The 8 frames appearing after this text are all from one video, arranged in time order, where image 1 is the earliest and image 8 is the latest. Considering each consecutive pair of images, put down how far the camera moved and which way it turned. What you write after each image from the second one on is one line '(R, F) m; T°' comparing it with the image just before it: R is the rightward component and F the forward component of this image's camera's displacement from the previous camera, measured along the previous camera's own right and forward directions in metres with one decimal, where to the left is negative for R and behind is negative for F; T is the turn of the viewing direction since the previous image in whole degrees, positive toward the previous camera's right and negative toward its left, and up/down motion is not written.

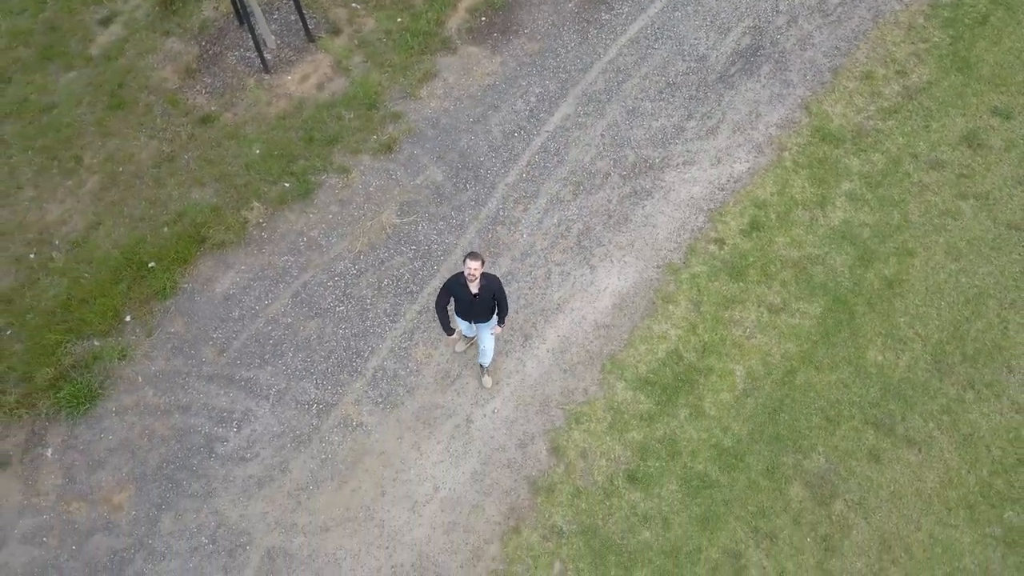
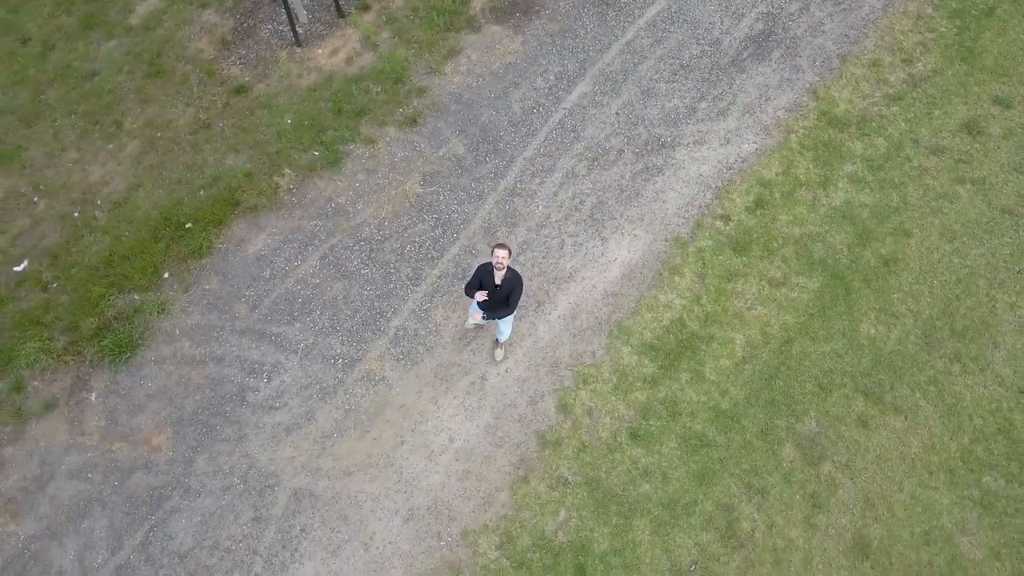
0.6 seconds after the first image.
(-0.1, -0.5) m; -1°
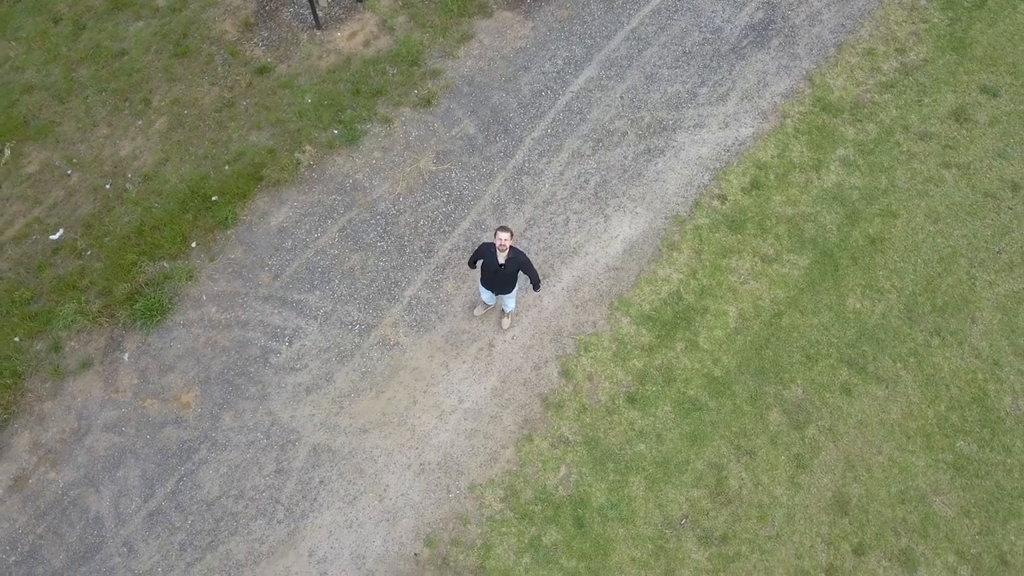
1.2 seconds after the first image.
(0.0, -0.5) m; -1°
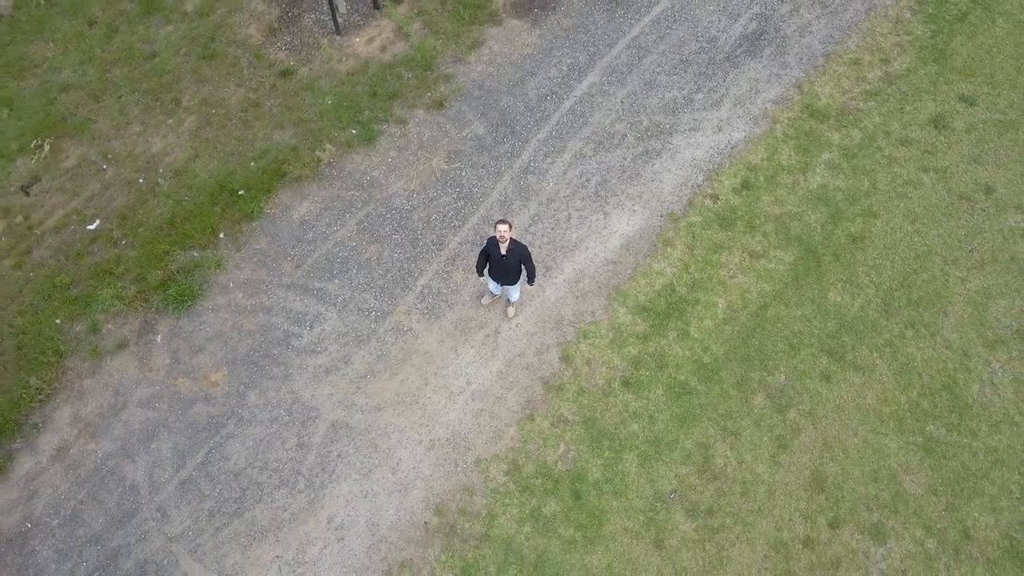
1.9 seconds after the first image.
(0.0, -0.6) m; -1°
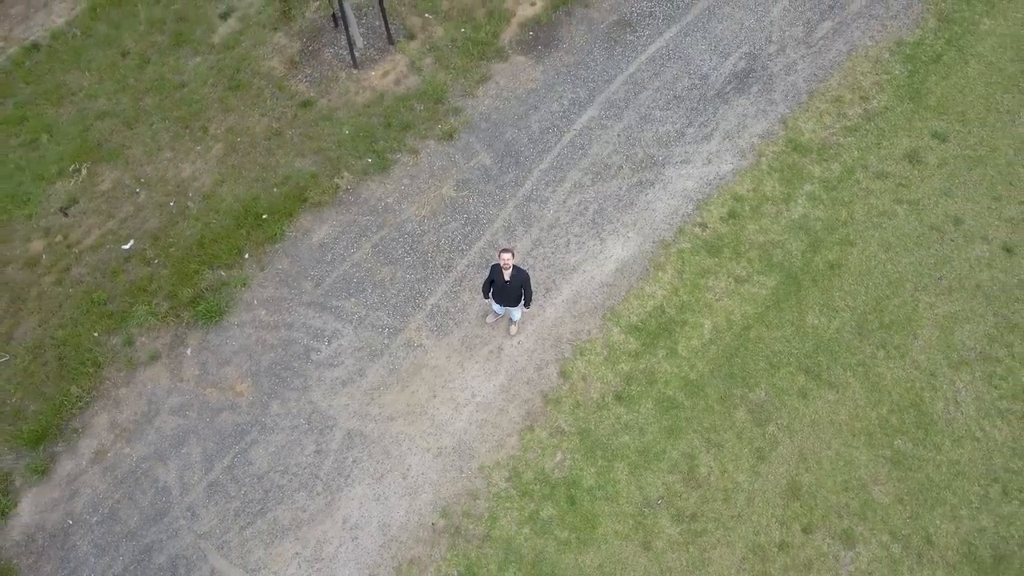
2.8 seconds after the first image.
(+0.1, -0.7) m; -1°
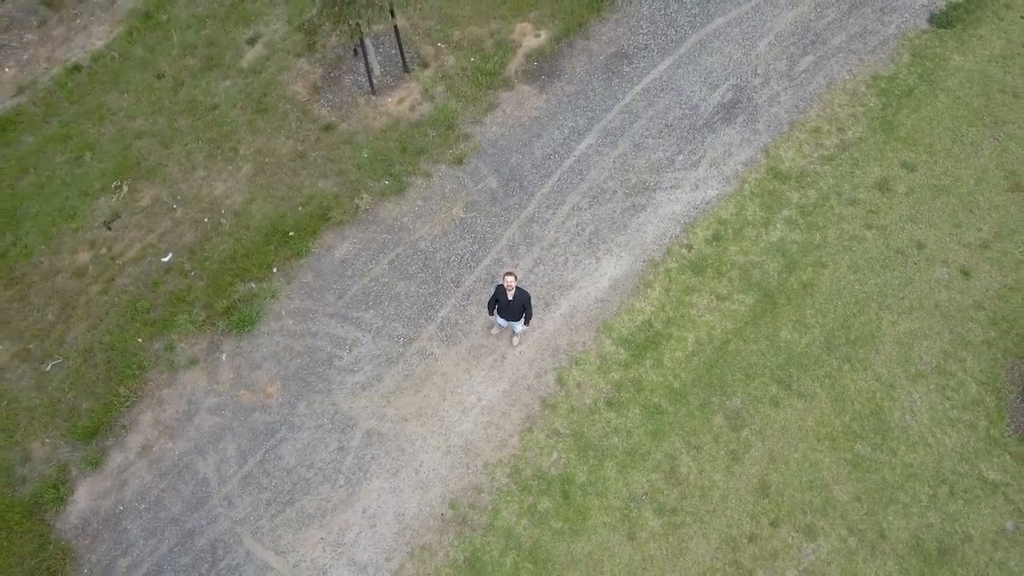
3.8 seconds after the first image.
(+0.1, -1.0) m; -1°
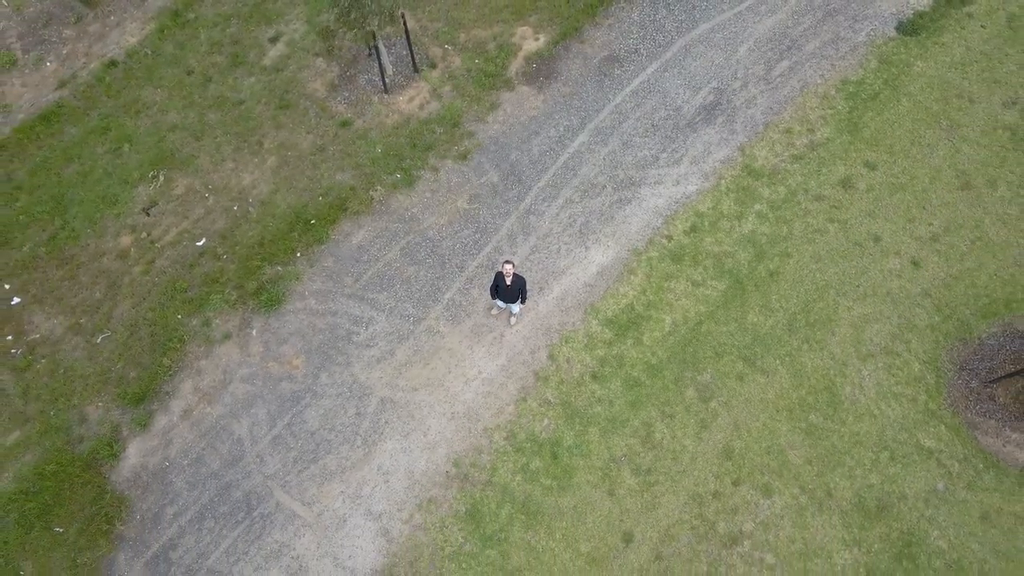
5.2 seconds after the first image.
(+0.3, -1.2) m; -1°
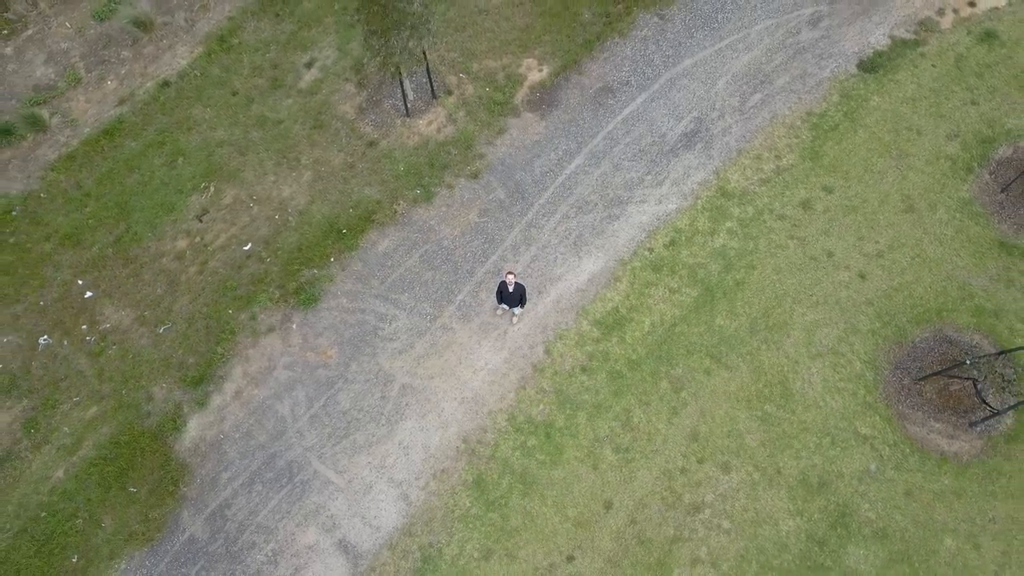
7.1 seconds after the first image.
(+0.4, -1.9) m; -2°
